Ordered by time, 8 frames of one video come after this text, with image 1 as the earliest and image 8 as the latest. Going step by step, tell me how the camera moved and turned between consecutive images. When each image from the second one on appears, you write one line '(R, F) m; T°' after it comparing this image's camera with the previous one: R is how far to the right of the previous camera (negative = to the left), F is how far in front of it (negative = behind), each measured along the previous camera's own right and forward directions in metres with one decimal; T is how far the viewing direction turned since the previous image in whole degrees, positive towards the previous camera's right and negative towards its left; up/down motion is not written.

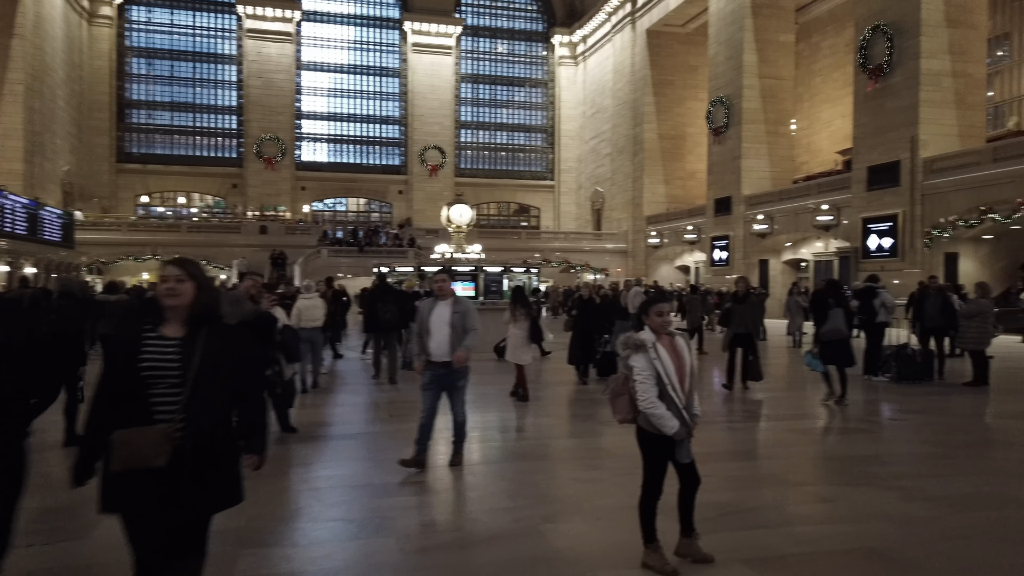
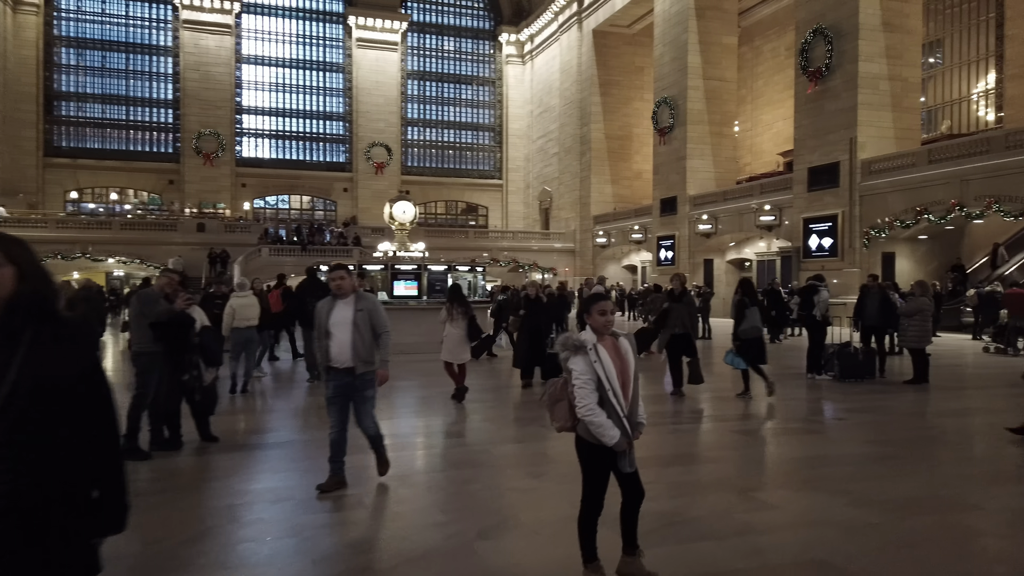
(+0.1, +0.3) m; +4°
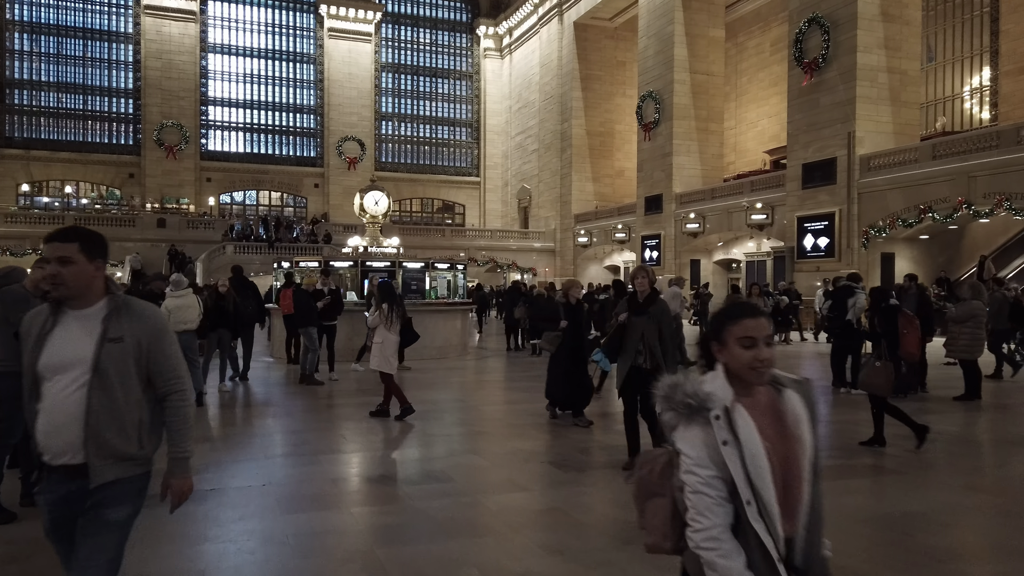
(-0.2, +1.5) m; +2°
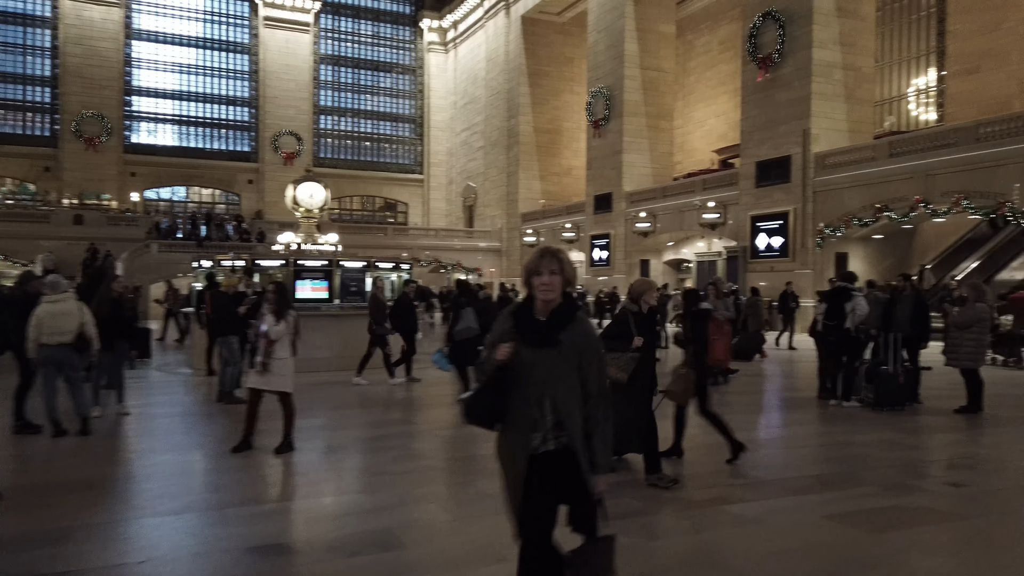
(-0.1, +1.2) m; +4°
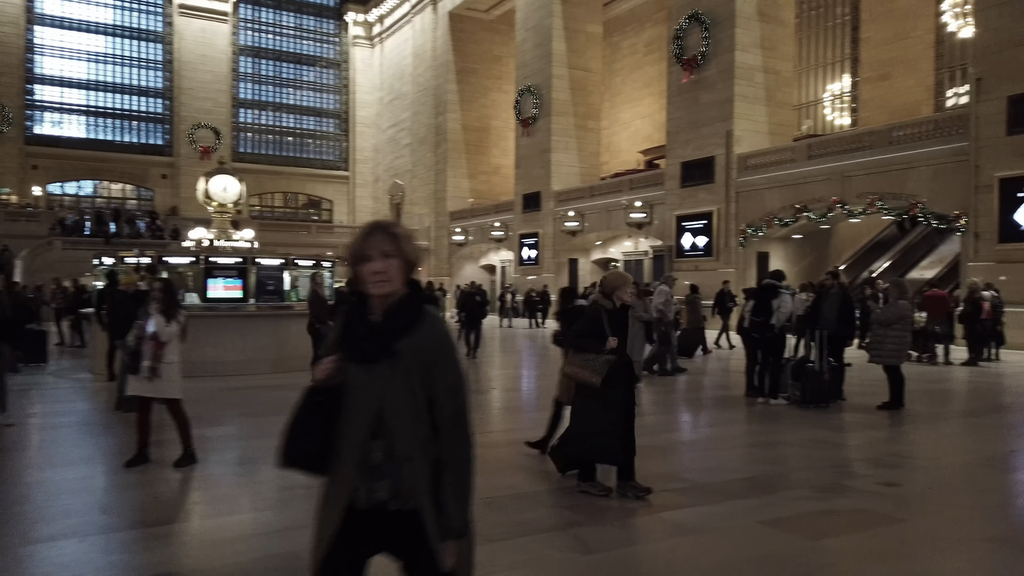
(0.0, +0.3) m; +5°
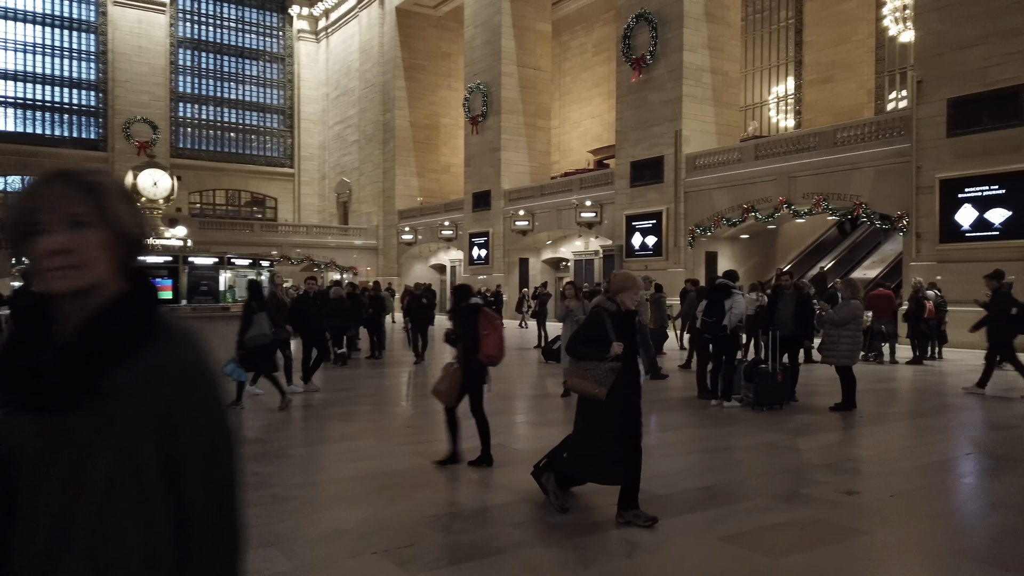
(0.0, +0.3) m; +4°
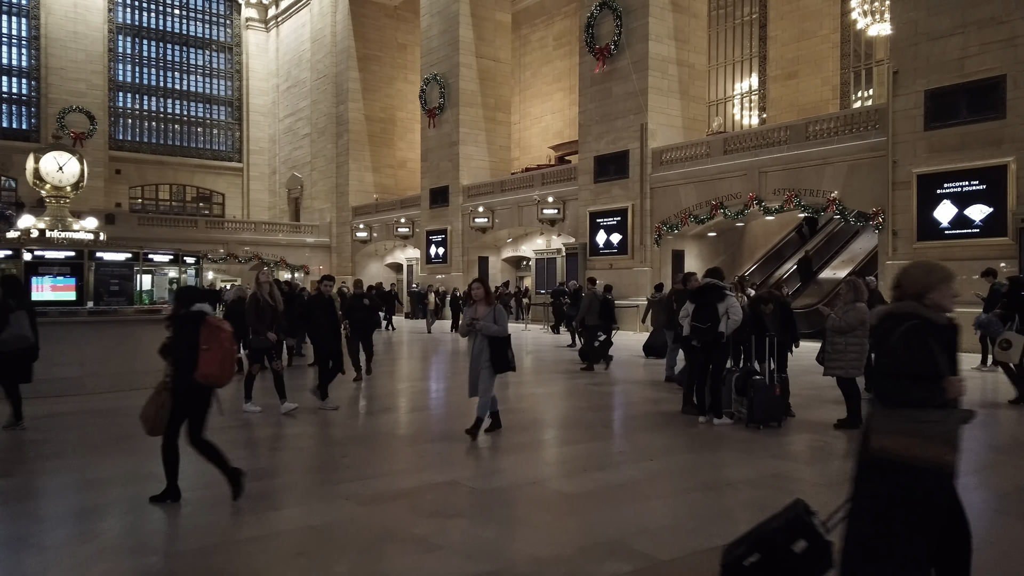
(0.0, +1.1) m; +3°
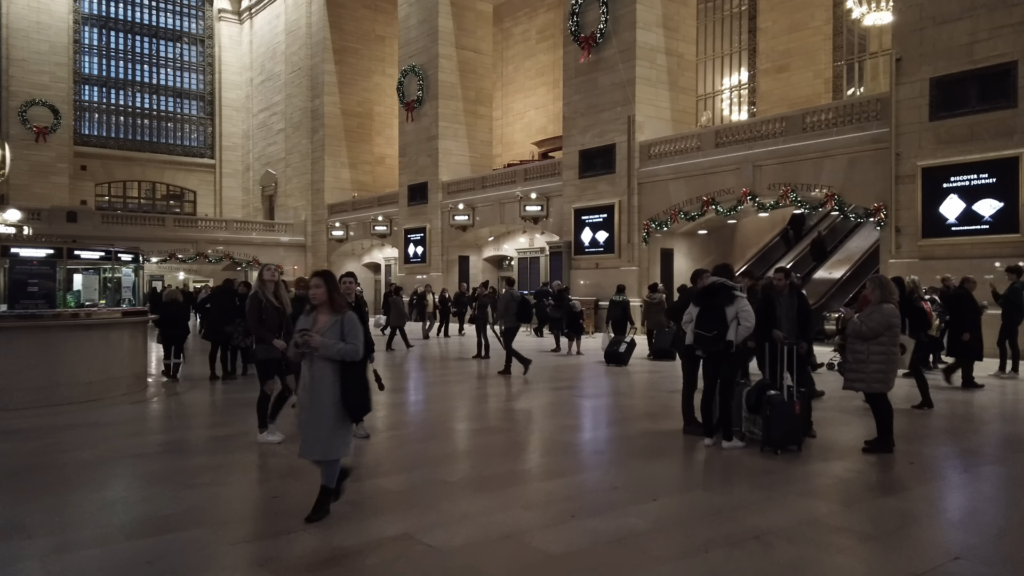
(+0.1, +1.1) m; +1°
